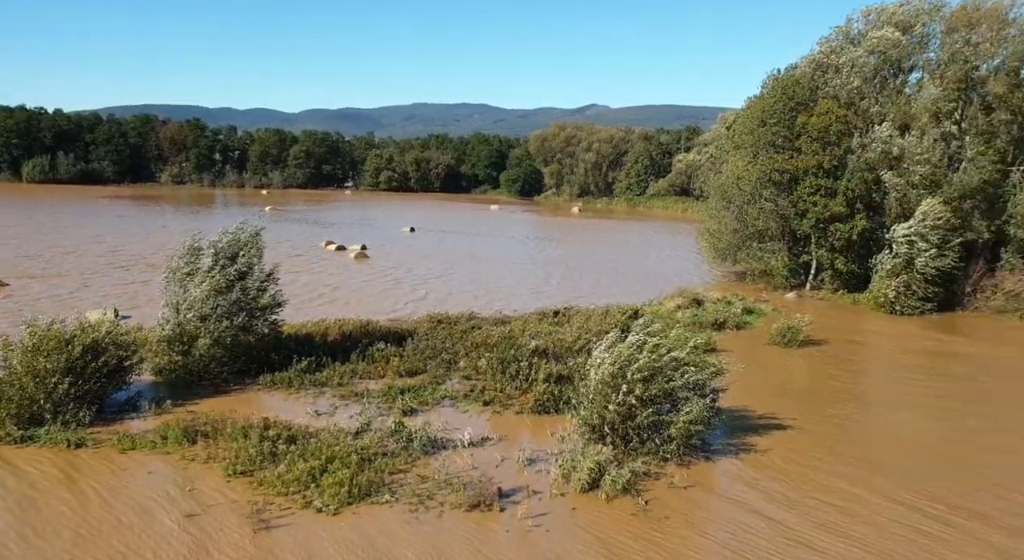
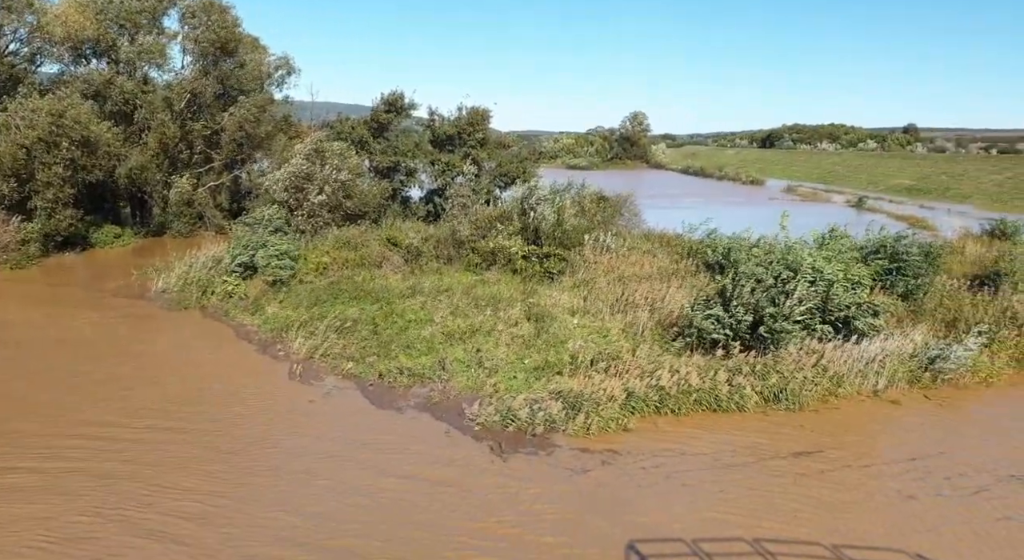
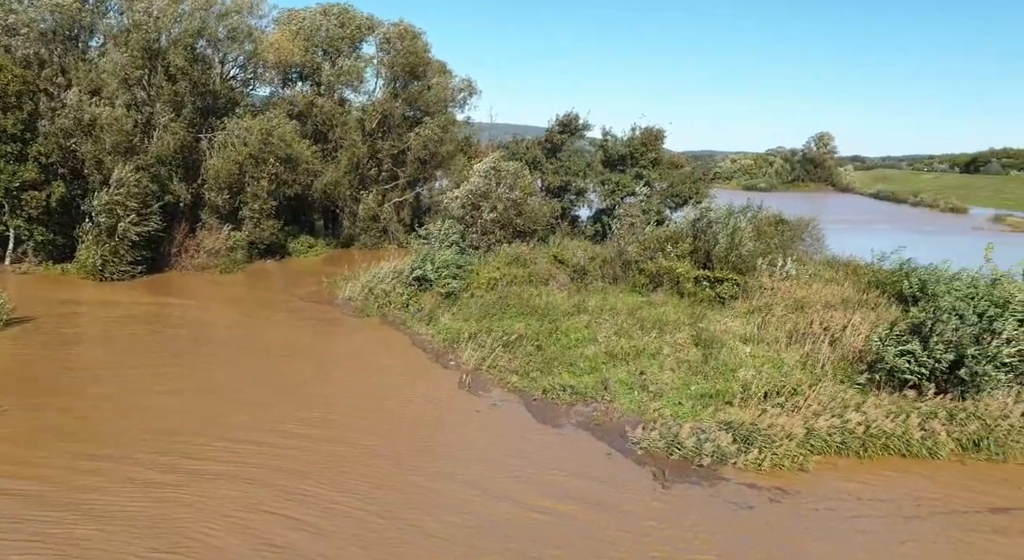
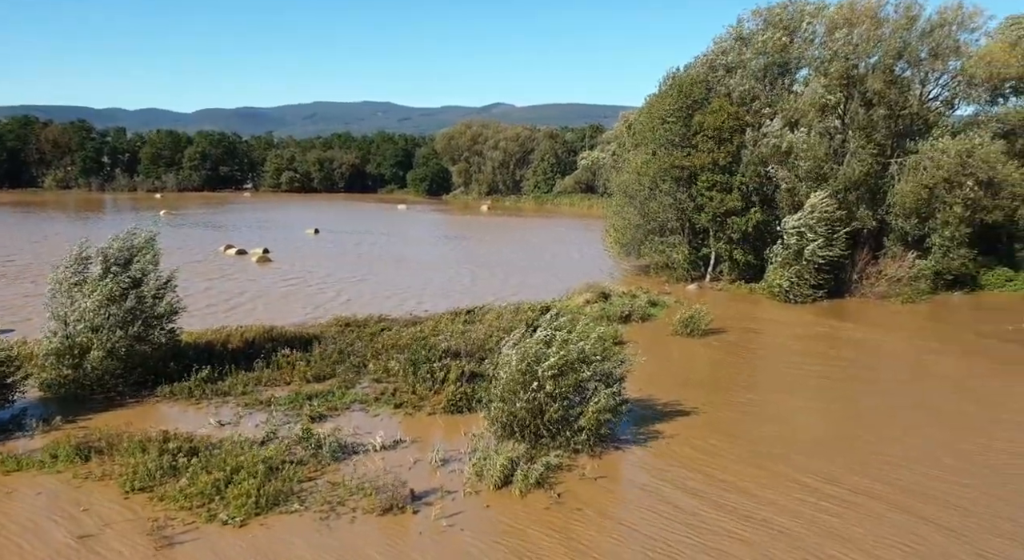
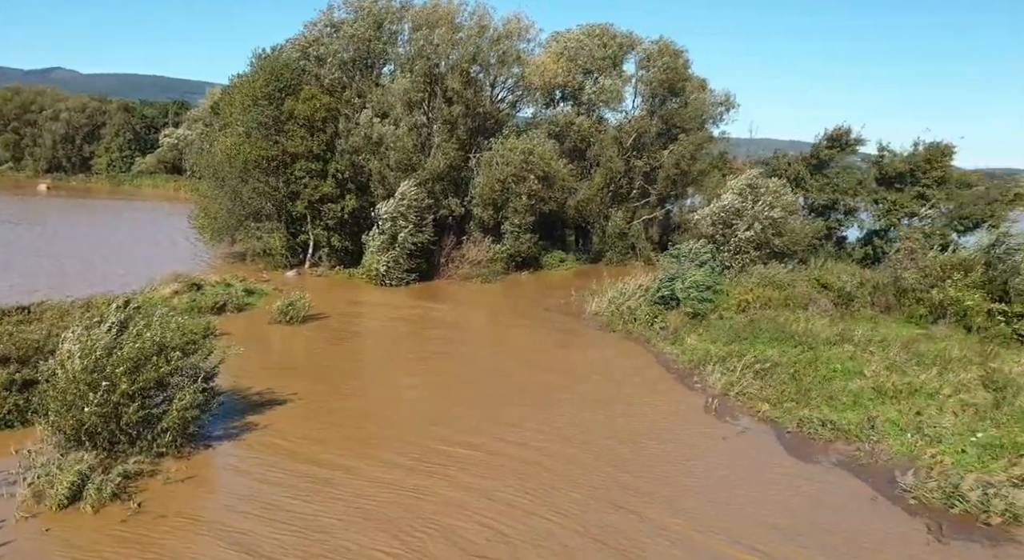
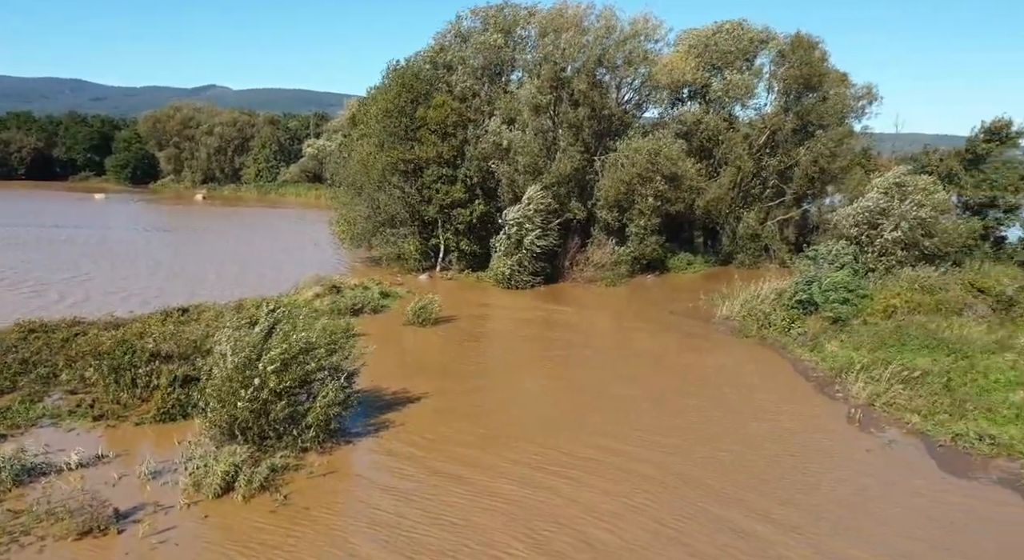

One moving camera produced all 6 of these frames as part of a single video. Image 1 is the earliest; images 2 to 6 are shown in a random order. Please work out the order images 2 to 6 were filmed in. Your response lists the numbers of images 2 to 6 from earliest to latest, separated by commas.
4, 6, 5, 3, 2
